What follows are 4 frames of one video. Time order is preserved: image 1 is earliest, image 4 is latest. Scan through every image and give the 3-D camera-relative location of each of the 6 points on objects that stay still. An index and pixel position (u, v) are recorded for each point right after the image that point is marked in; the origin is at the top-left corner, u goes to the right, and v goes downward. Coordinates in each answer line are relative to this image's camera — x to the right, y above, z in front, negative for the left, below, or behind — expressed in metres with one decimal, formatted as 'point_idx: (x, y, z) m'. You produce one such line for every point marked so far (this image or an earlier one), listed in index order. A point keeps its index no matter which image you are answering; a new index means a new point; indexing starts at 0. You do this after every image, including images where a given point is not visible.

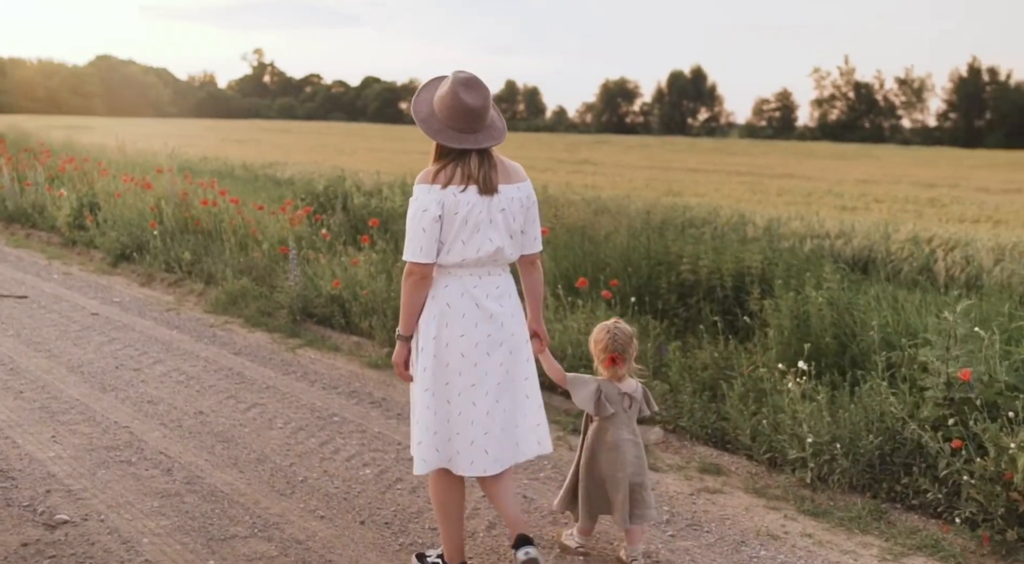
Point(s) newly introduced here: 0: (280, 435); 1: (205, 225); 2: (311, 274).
0: (-1.1, -0.8, +4.2) m
1: (-4.0, +0.7, +10.9) m
2: (-1.8, +0.1, +7.8) m
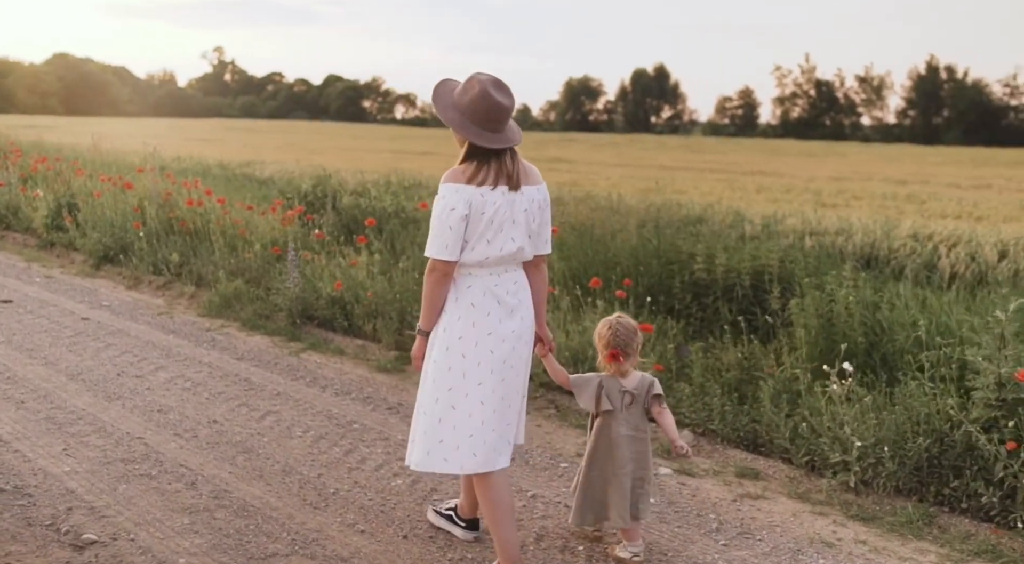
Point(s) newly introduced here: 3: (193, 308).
0: (-1.0, -0.8, +4.1) m
1: (-4.0, +0.7, +10.7) m
2: (-1.8, +0.1, +7.6) m
3: (-3.1, -0.2, +8.3) m
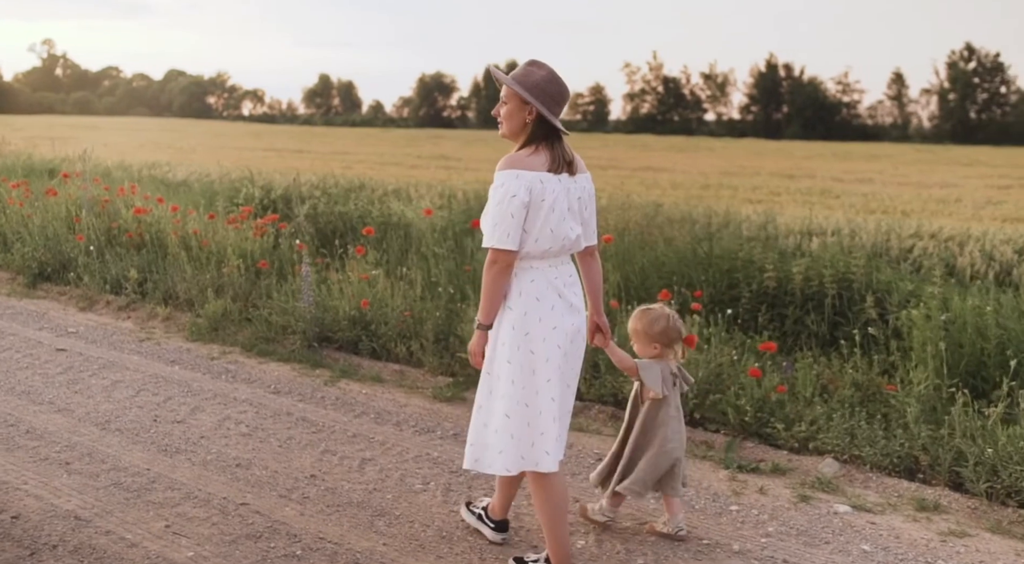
0: (-0.3, -0.9, +3.5) m
1: (-4.2, +0.5, +9.7) m
2: (-1.6, -0.1, +7.0) m
3: (-2.9, -0.4, +7.5) m
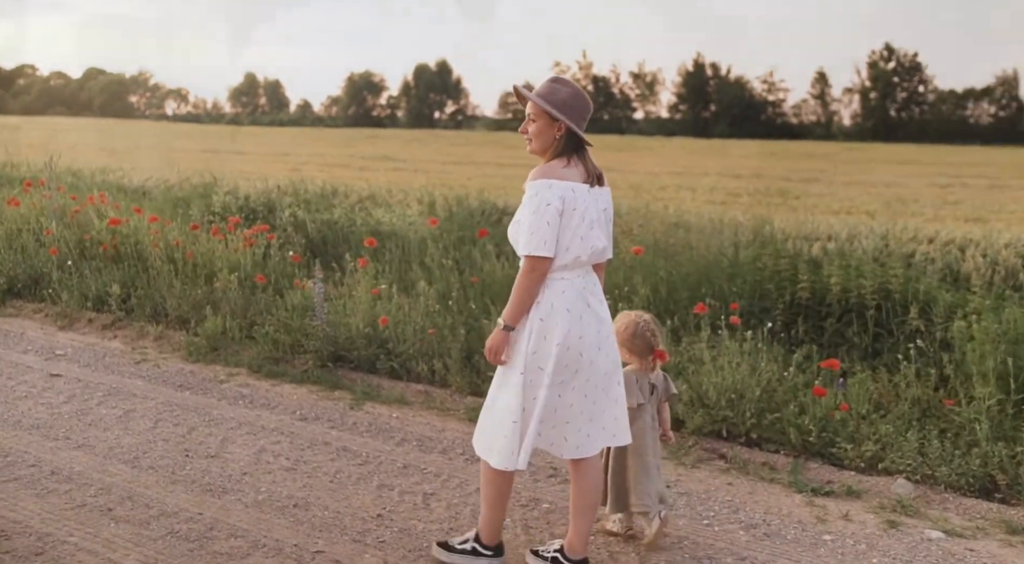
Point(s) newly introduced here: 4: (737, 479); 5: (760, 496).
0: (0.0, -1.0, +3.4) m
1: (-4.3, +0.3, +9.3) m
2: (-1.5, -0.2, +6.7) m
3: (-2.8, -0.6, +7.1) m
4: (+1.1, -0.9, +4.1) m
5: (+1.1, -1.0, +3.9) m
